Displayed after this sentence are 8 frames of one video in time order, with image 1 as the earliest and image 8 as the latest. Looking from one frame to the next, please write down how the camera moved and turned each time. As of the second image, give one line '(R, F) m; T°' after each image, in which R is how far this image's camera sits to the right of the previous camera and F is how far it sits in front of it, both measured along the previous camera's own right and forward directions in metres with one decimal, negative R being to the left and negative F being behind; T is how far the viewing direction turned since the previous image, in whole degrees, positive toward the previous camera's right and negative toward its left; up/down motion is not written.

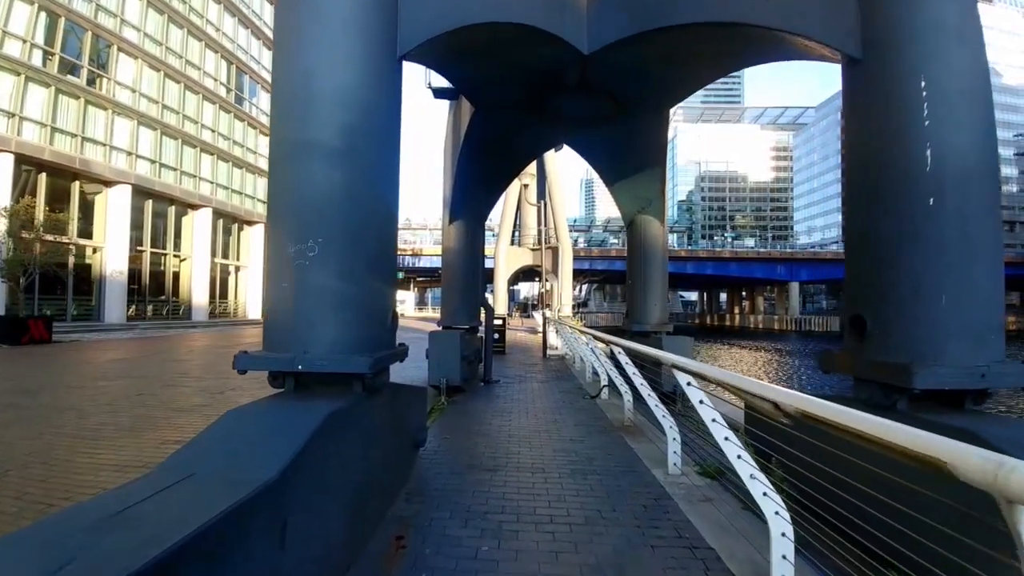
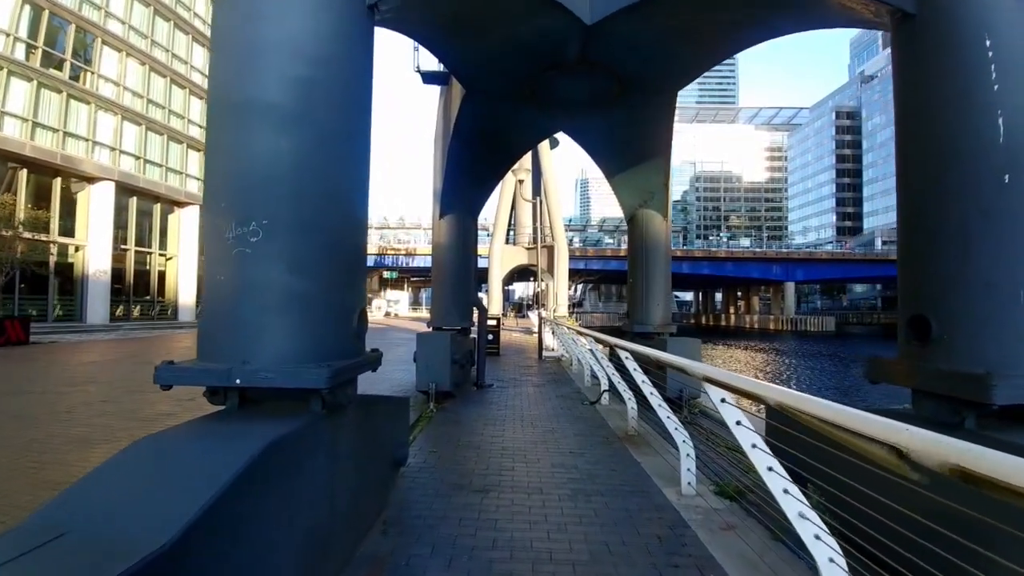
(0.0, +0.6) m; 0°
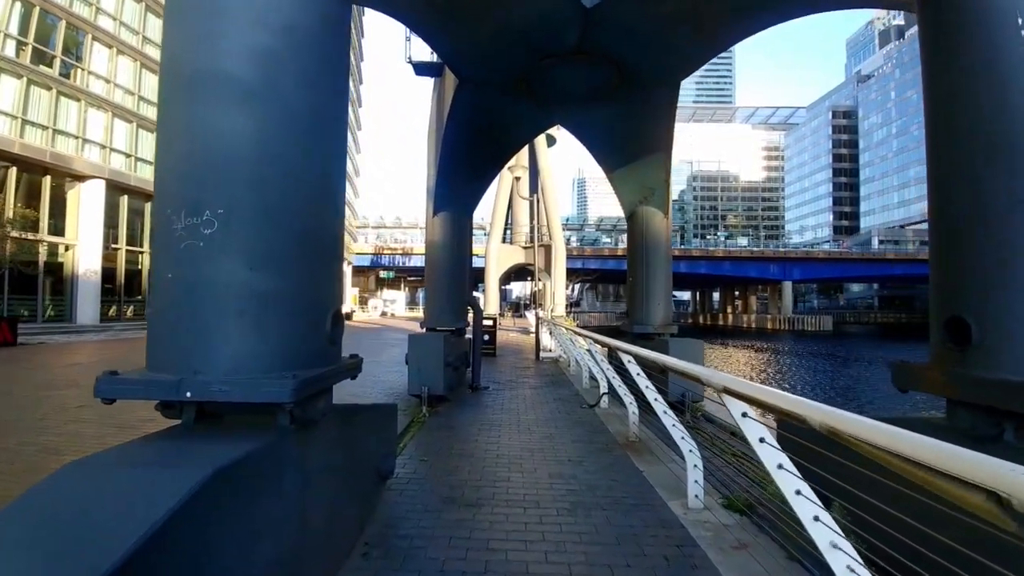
(0.0, +0.3) m; 0°
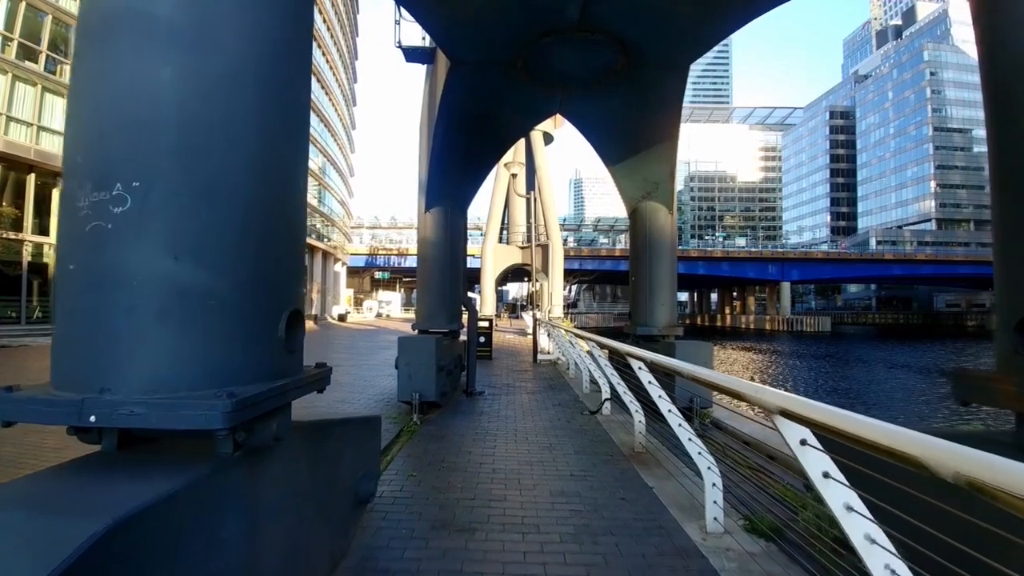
(0.0, +0.5) m; 0°
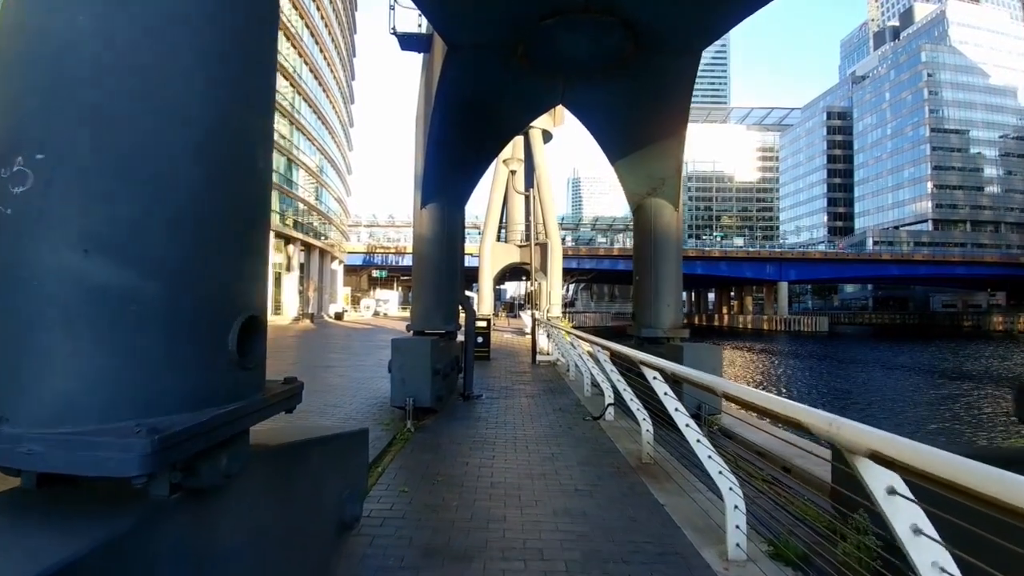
(0.0, +0.4) m; 0°
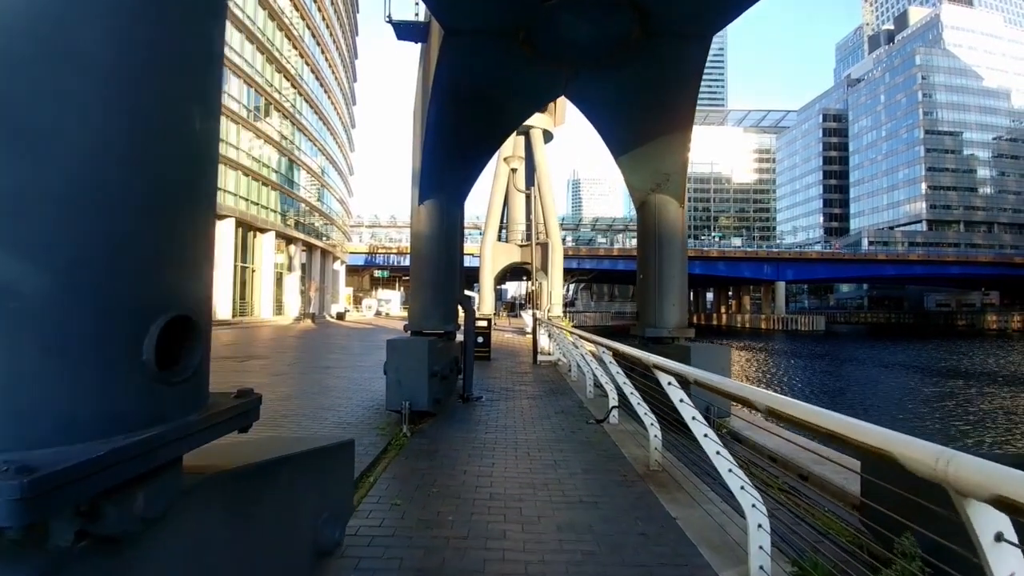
(0.0, +0.3) m; 0°
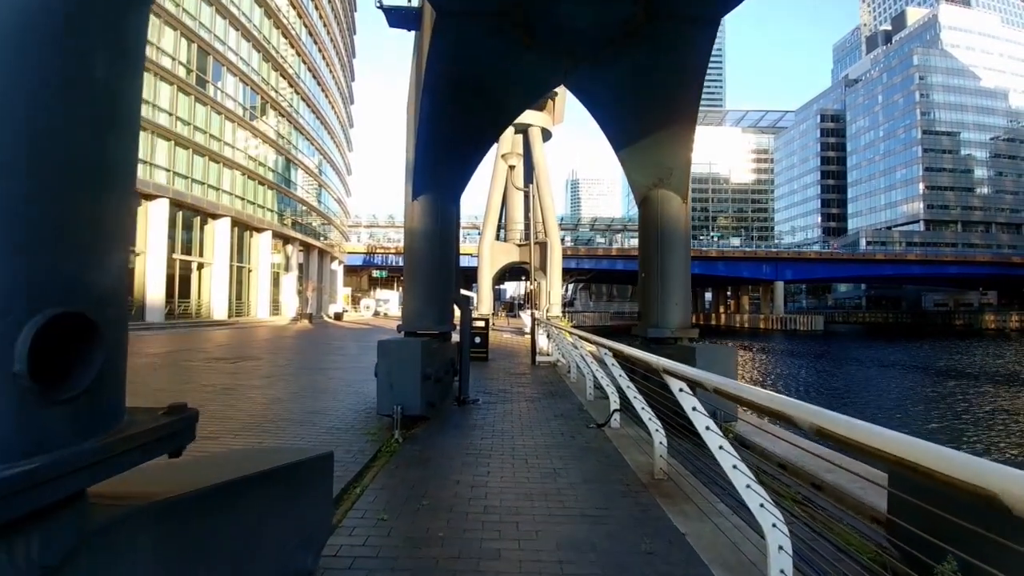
(0.0, +0.3) m; 0°
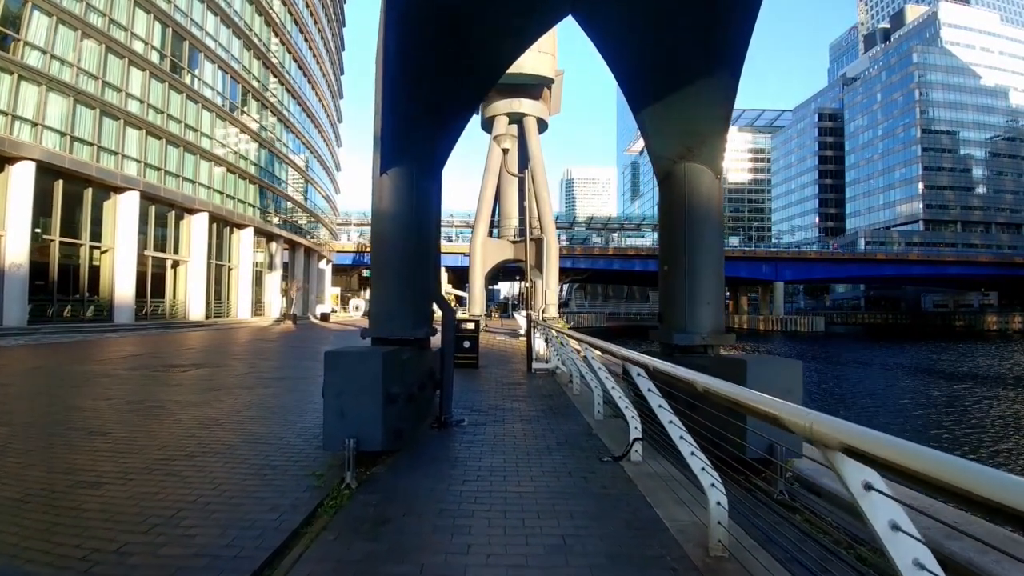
(0.0, +1.6) m; +1°
